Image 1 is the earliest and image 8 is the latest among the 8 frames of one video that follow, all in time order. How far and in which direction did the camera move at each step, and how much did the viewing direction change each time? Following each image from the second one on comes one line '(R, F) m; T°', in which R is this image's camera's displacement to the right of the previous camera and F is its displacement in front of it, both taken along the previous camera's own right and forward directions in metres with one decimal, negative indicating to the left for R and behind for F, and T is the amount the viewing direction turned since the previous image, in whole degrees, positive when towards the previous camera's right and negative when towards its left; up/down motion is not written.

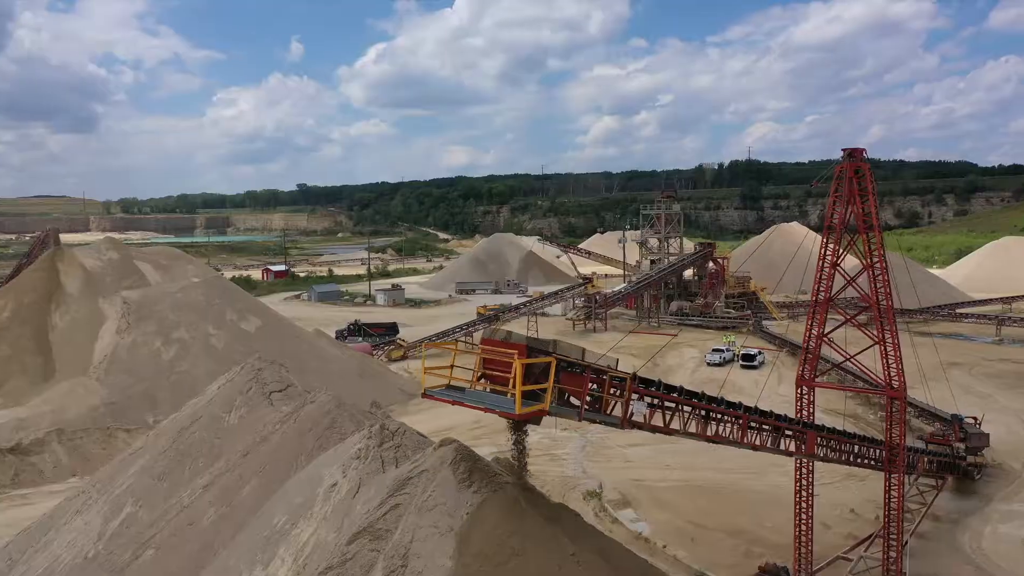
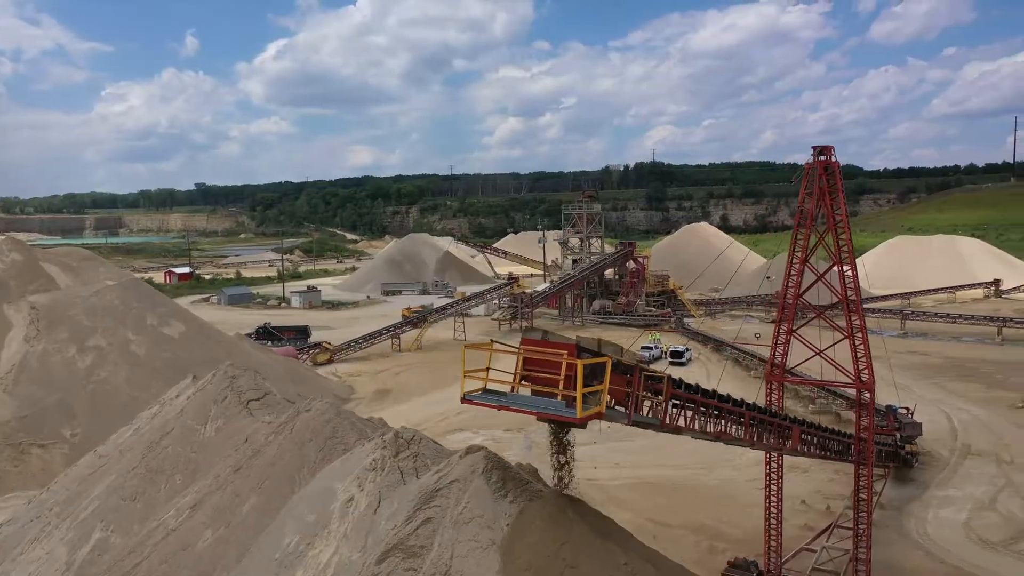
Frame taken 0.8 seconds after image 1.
(-0.9, +0.4) m; +7°
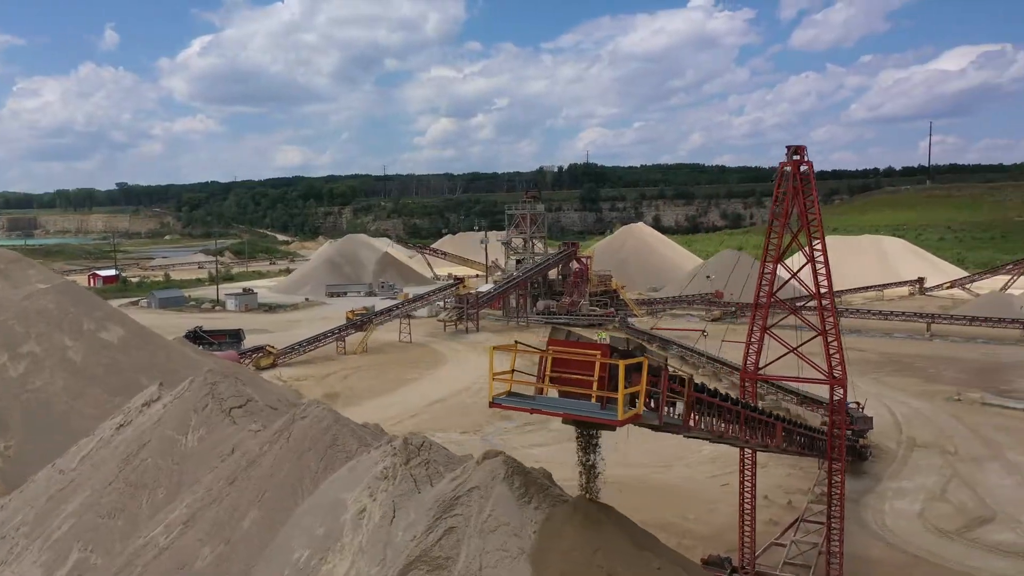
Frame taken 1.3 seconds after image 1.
(-0.6, +0.2) m; +5°
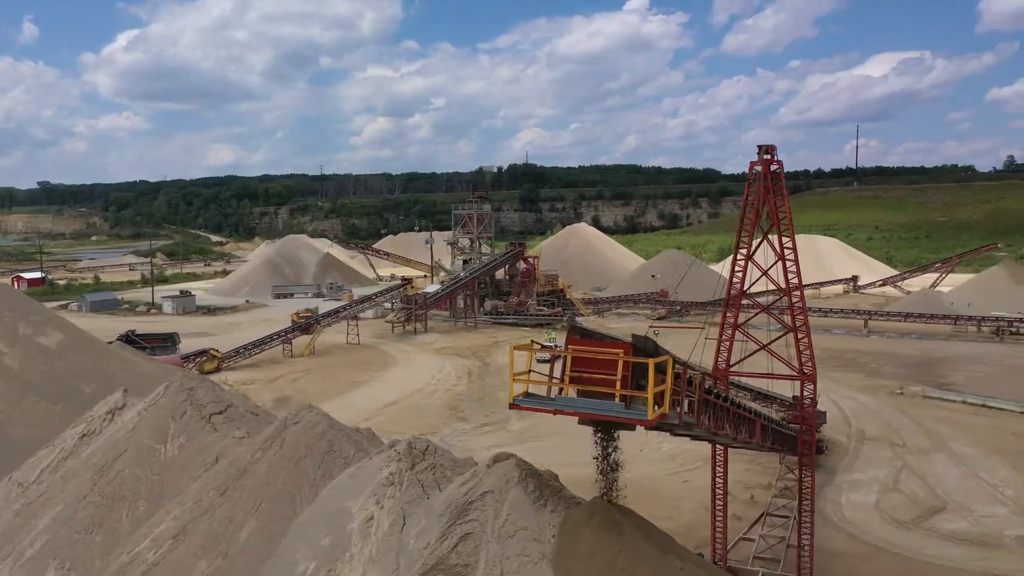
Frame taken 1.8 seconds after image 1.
(-0.5, +0.1) m; +4°
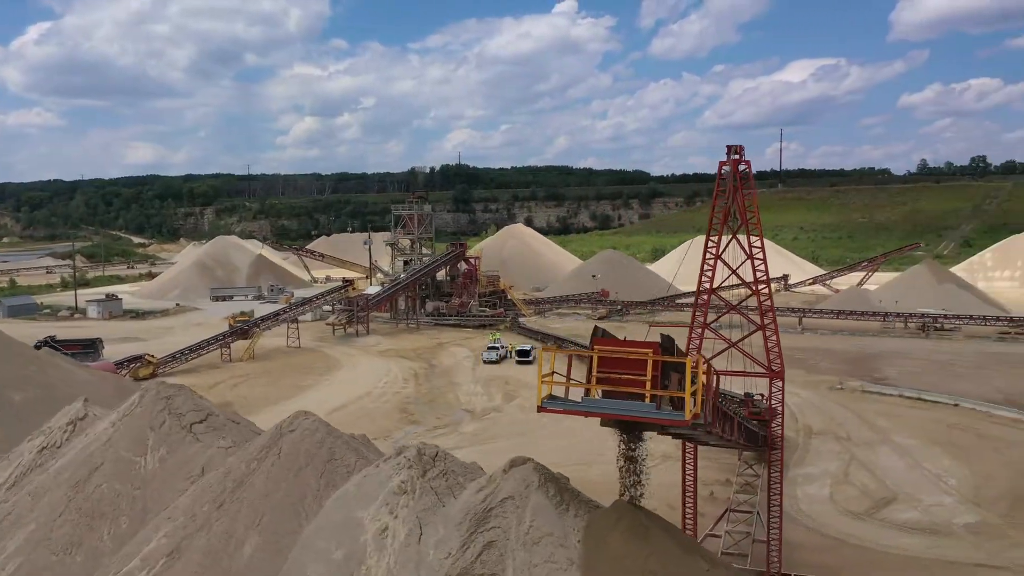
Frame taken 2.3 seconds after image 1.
(-0.5, +0.2) m; +5°
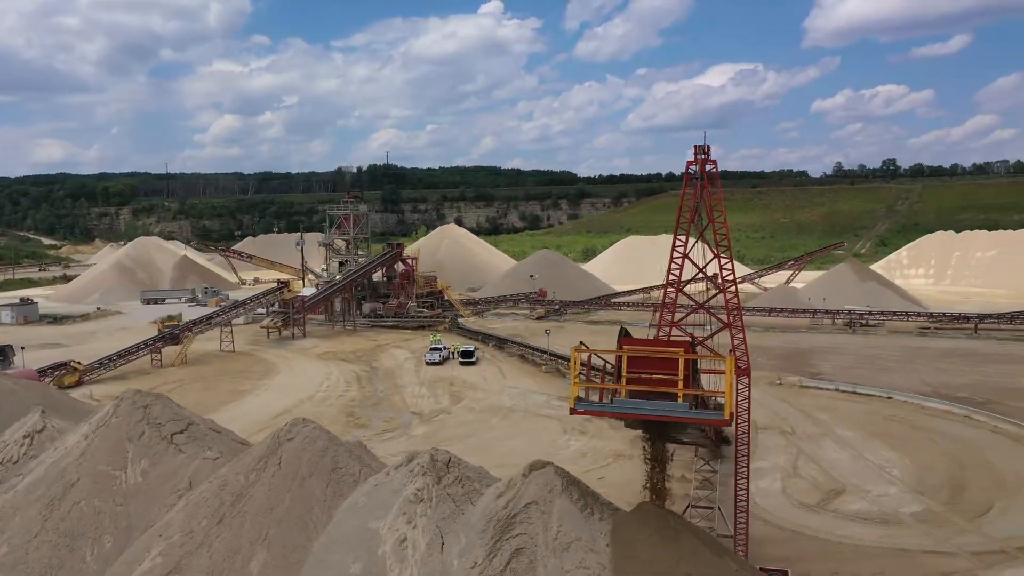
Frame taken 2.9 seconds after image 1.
(-0.6, +0.2) m; +5°
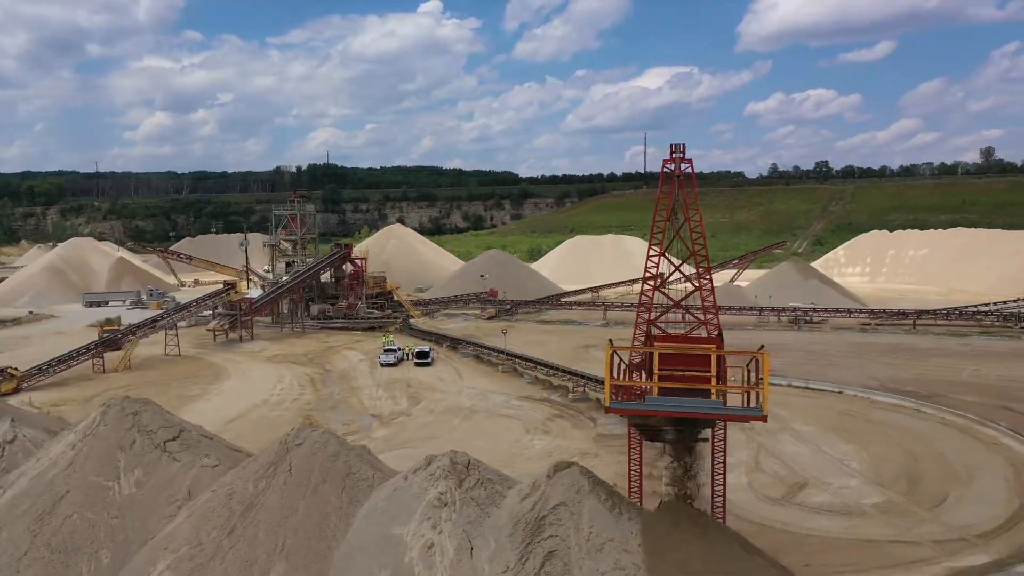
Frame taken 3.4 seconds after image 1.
(-0.5, +0.1) m; +4°
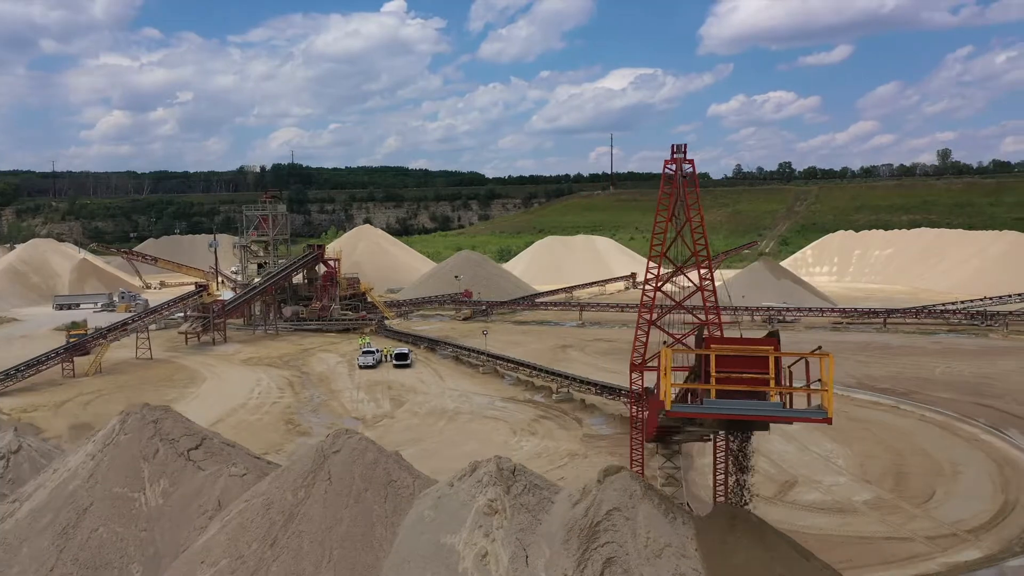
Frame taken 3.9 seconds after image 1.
(-0.5, +0.1) m; +2°
